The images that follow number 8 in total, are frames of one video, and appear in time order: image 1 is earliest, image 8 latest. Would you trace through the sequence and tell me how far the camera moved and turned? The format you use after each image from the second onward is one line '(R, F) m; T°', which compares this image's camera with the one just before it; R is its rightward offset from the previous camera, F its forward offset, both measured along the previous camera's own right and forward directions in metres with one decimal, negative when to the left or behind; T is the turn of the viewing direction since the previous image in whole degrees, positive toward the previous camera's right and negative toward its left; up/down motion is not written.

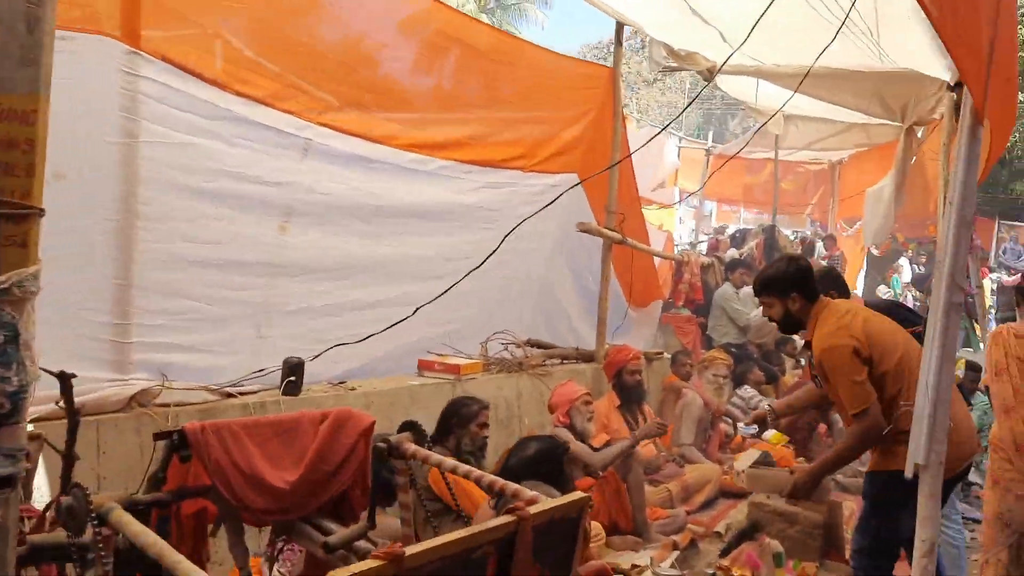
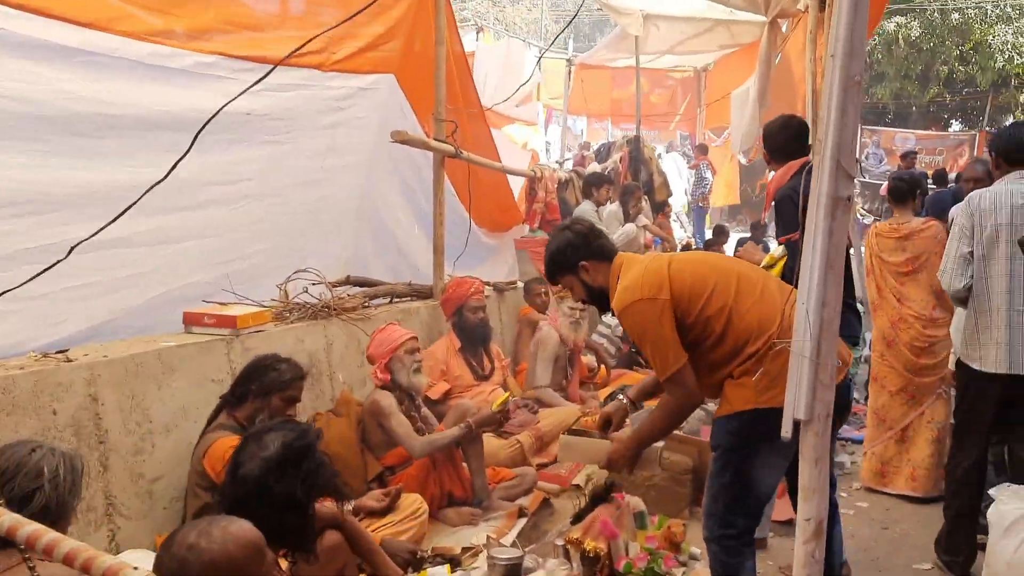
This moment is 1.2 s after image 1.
(+0.5, +1.1) m; +7°
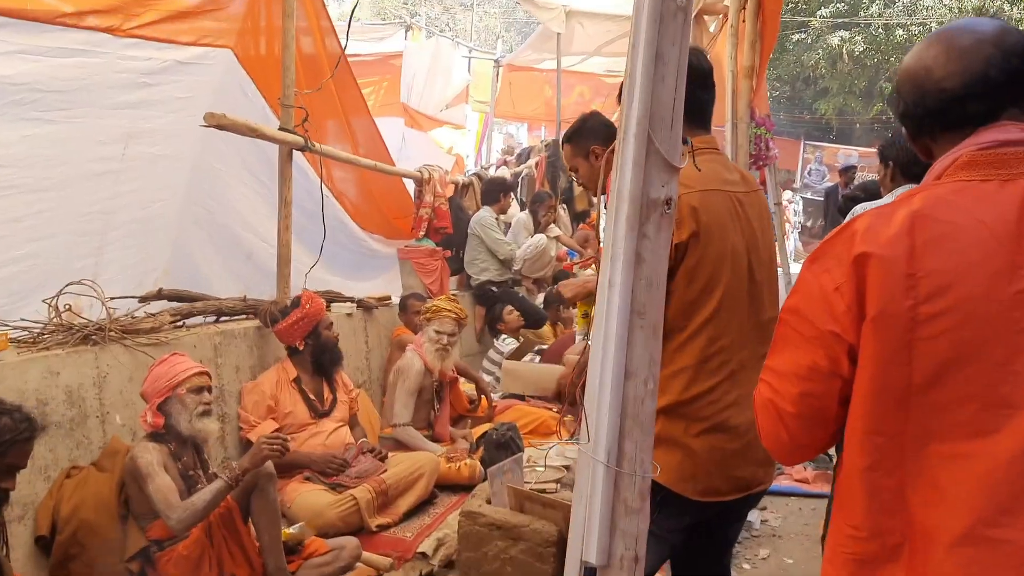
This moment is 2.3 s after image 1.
(+0.6, +1.0) m; +3°
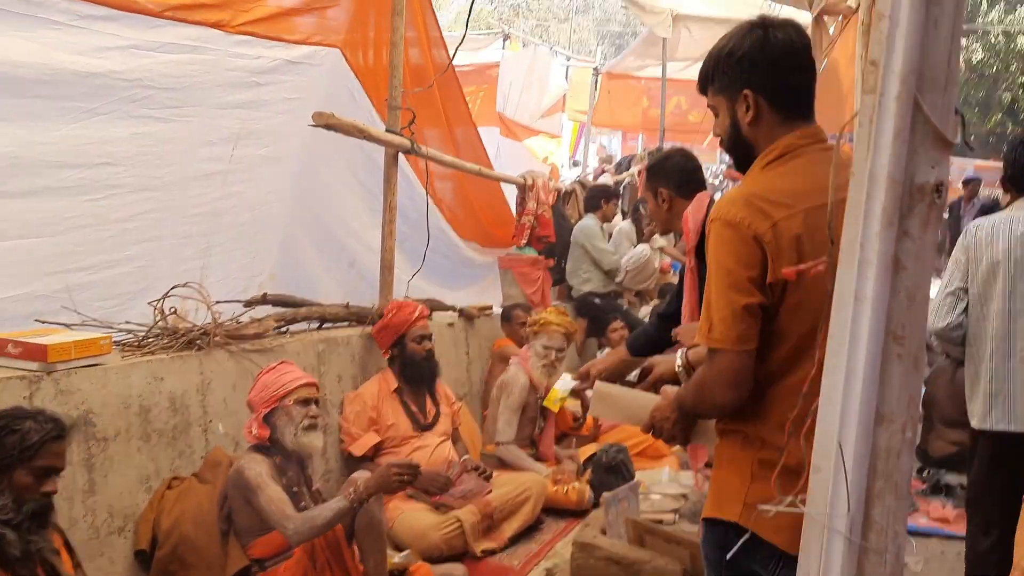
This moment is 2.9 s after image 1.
(-0.2, +0.3) m; -5°
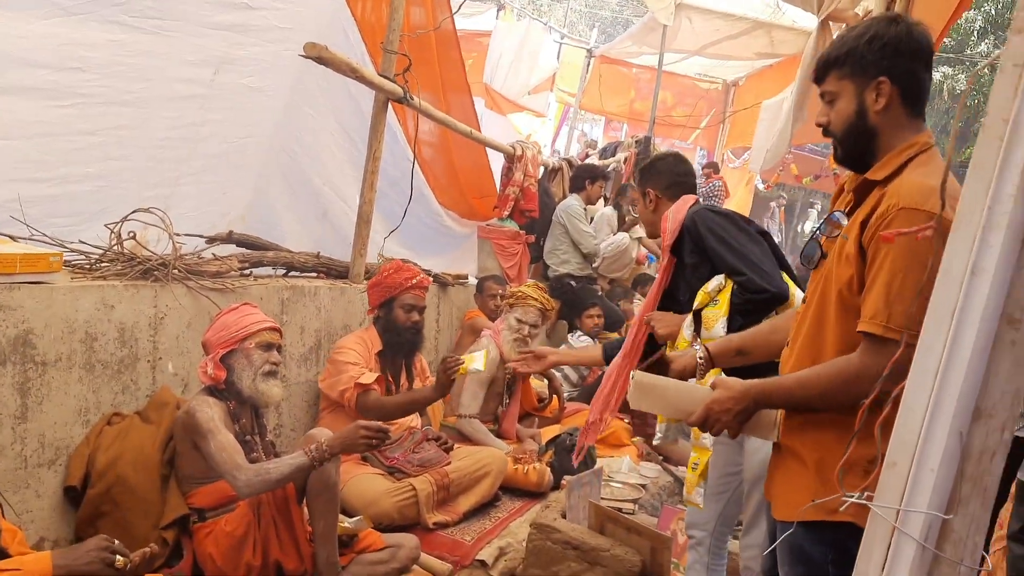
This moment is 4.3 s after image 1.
(-0.1, +0.2) m; +3°
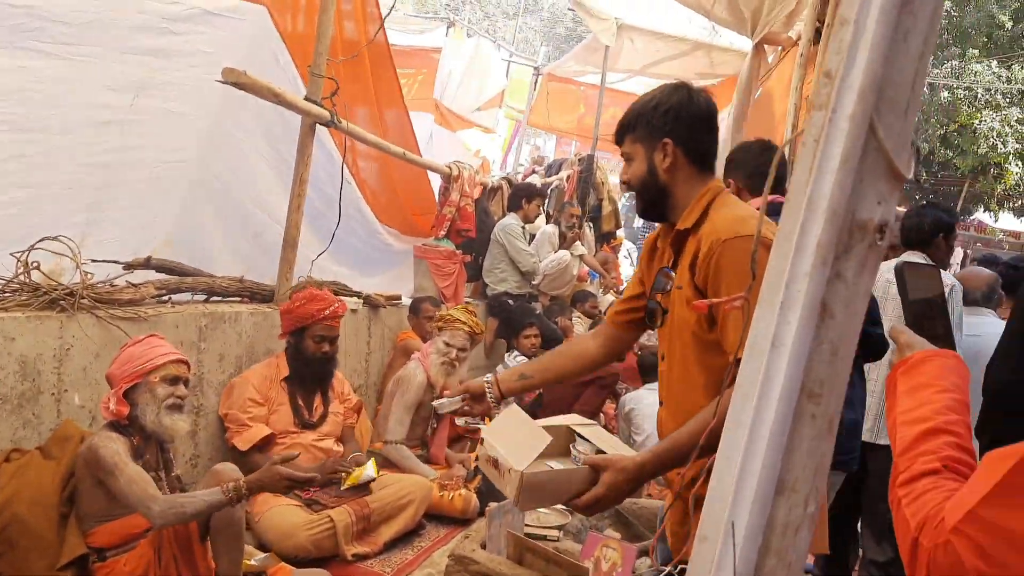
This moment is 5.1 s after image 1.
(+0.2, 0.0) m; +3°
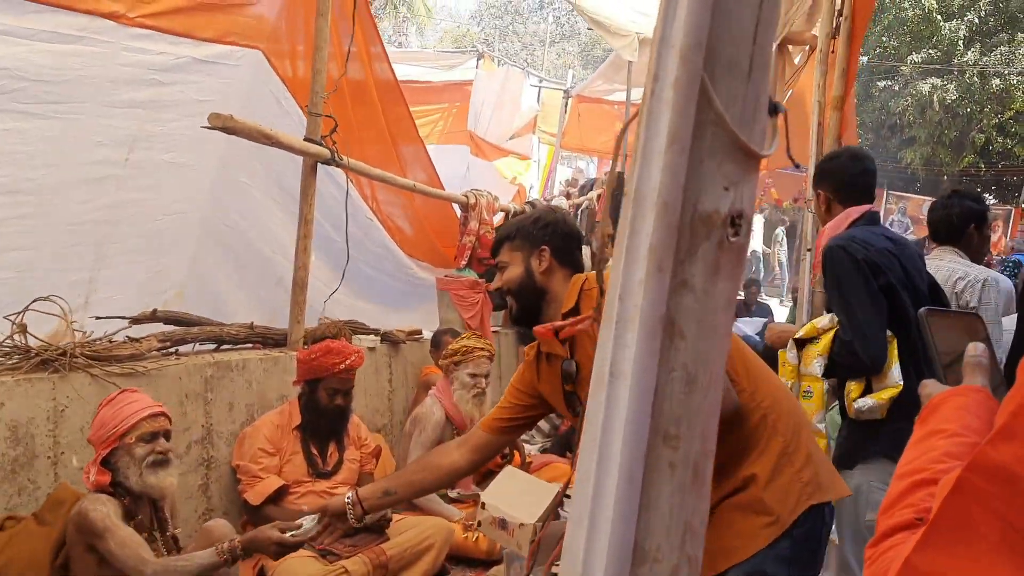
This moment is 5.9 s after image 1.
(+0.2, +0.2) m; -4°
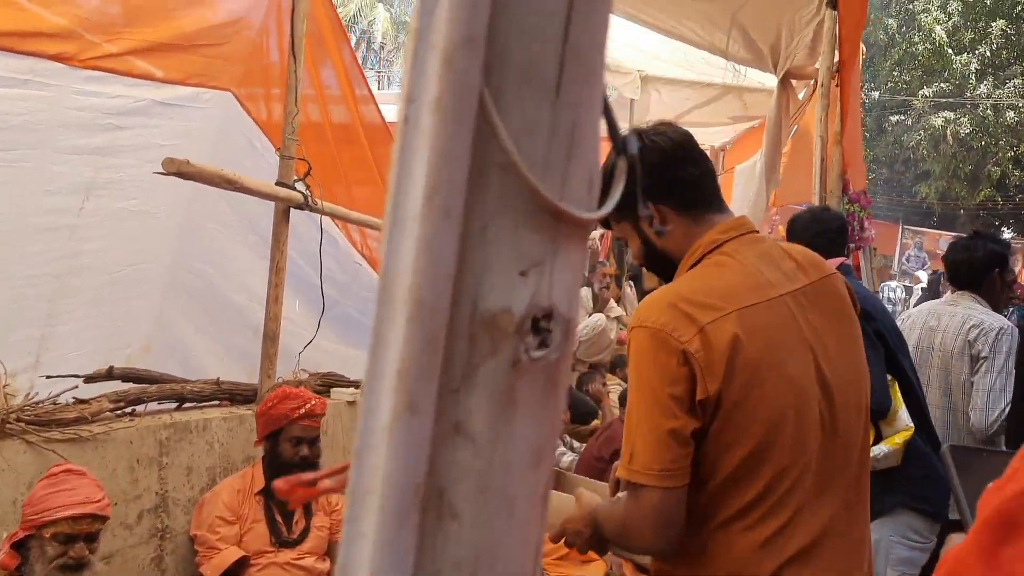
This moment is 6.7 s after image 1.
(+0.2, +0.3) m; -1°
